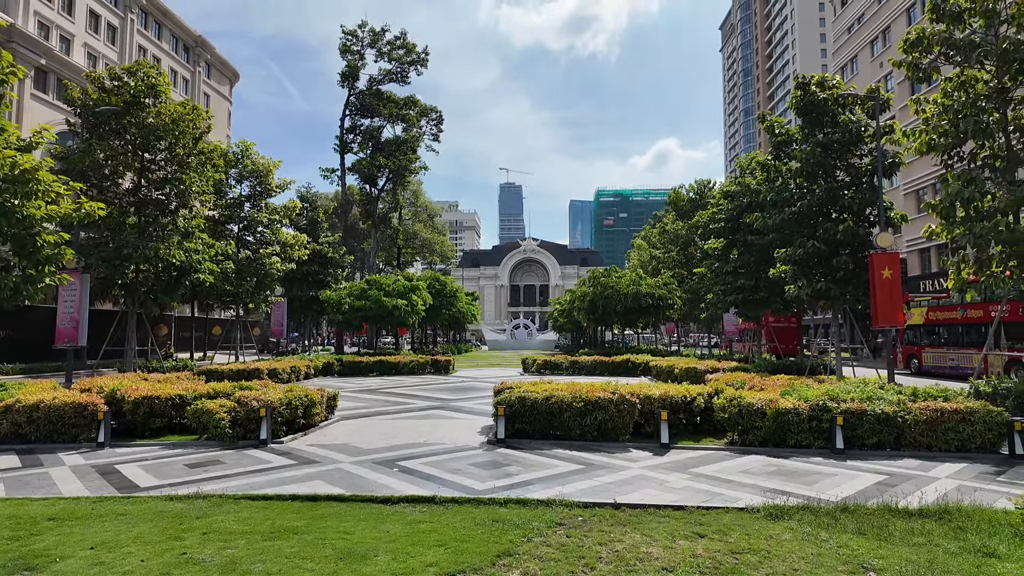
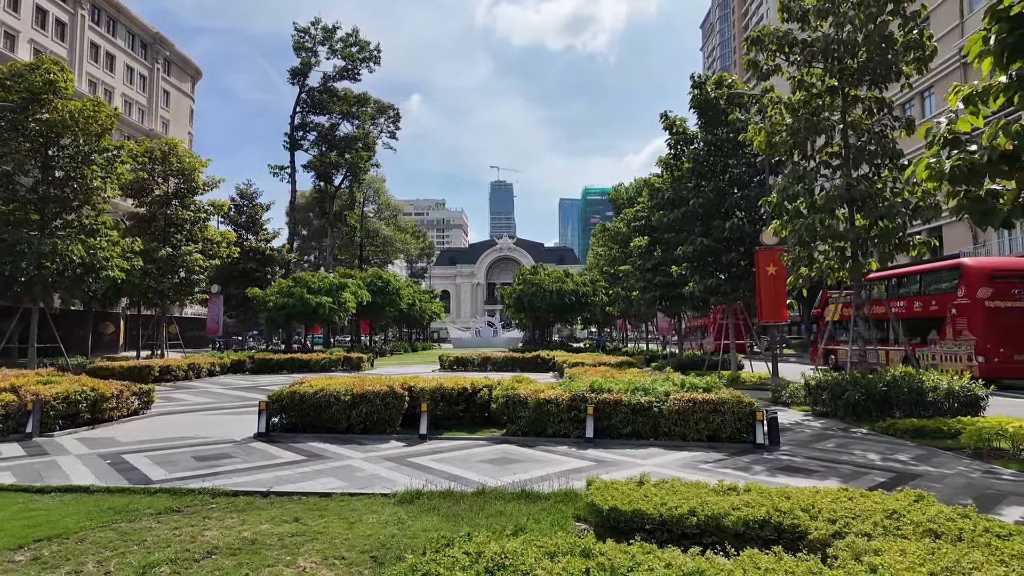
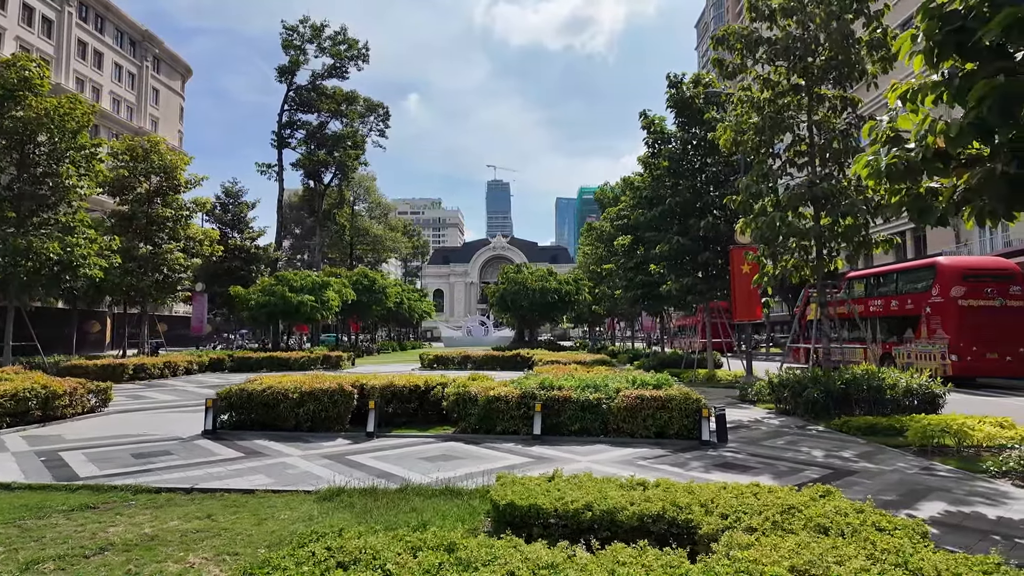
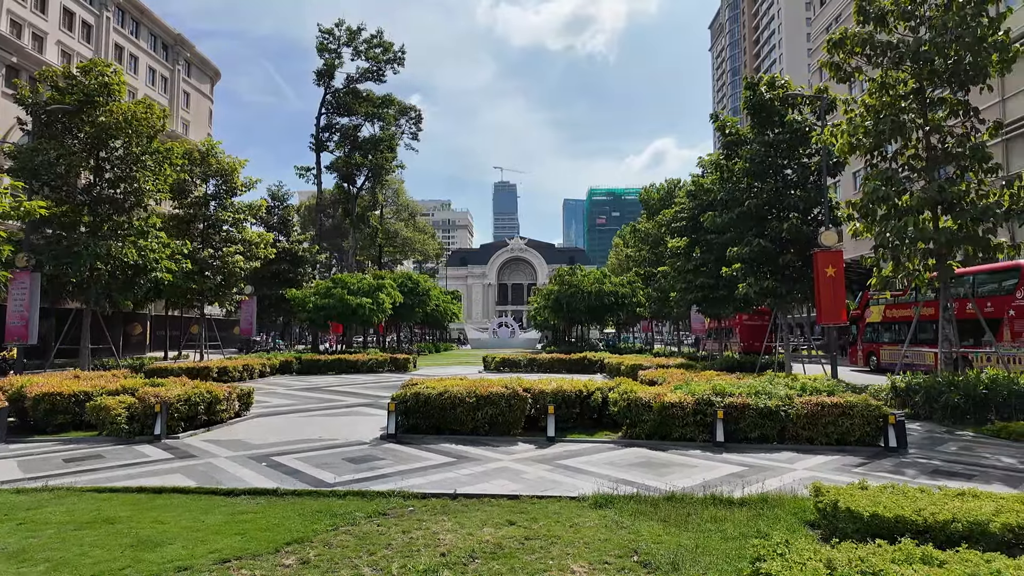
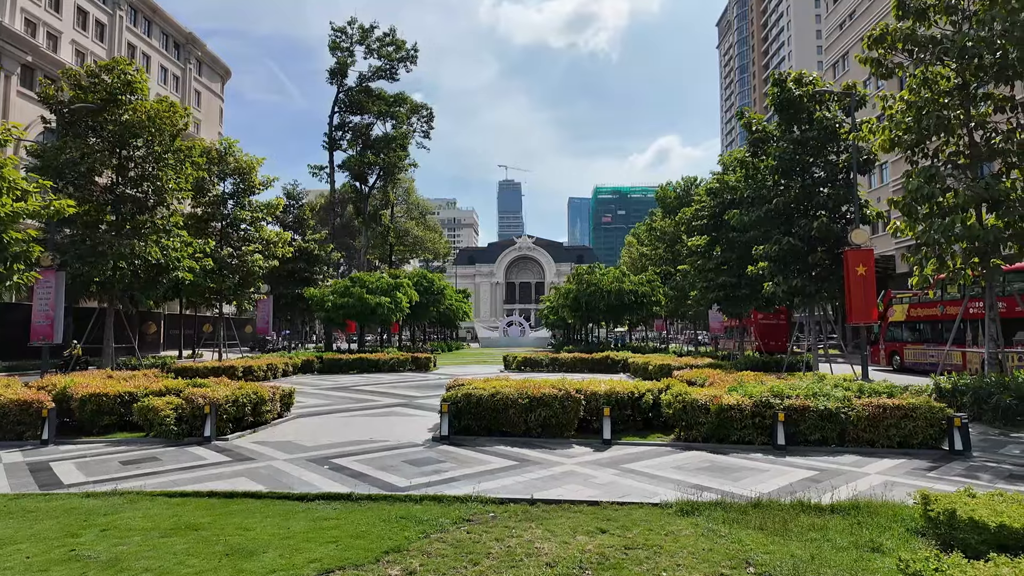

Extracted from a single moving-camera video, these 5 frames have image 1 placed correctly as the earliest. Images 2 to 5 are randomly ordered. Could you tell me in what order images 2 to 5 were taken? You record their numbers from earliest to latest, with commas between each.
5, 4, 2, 3
